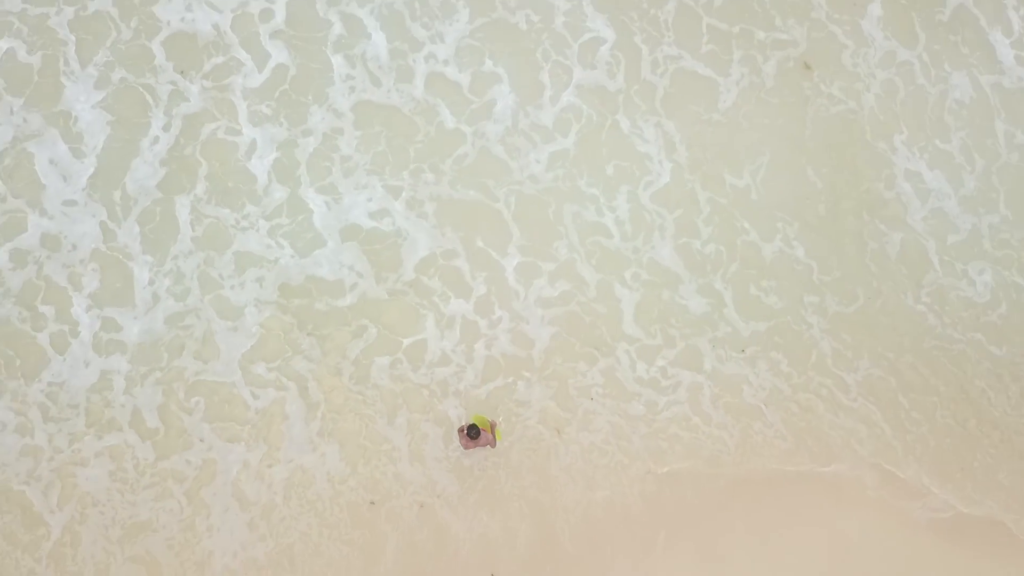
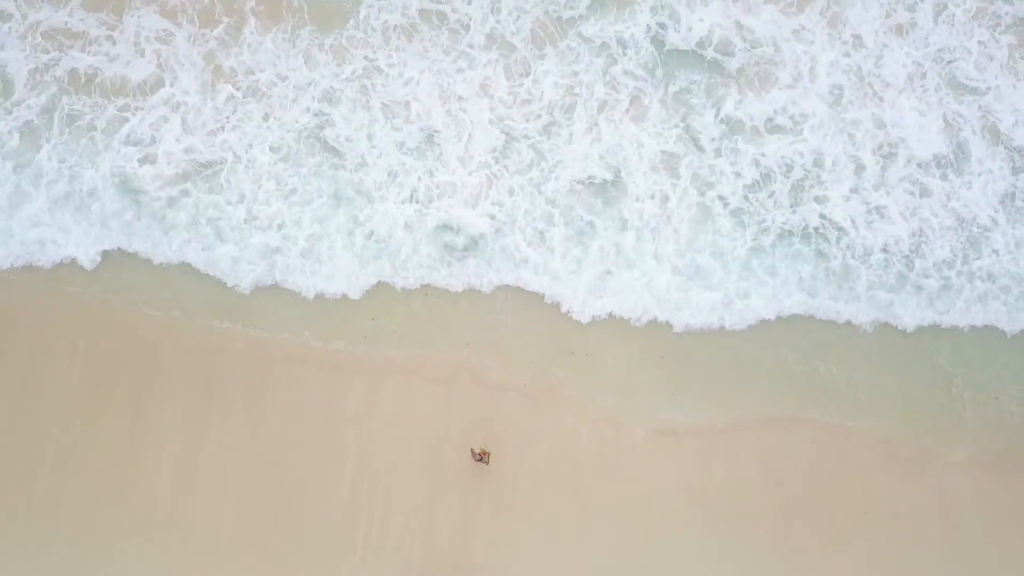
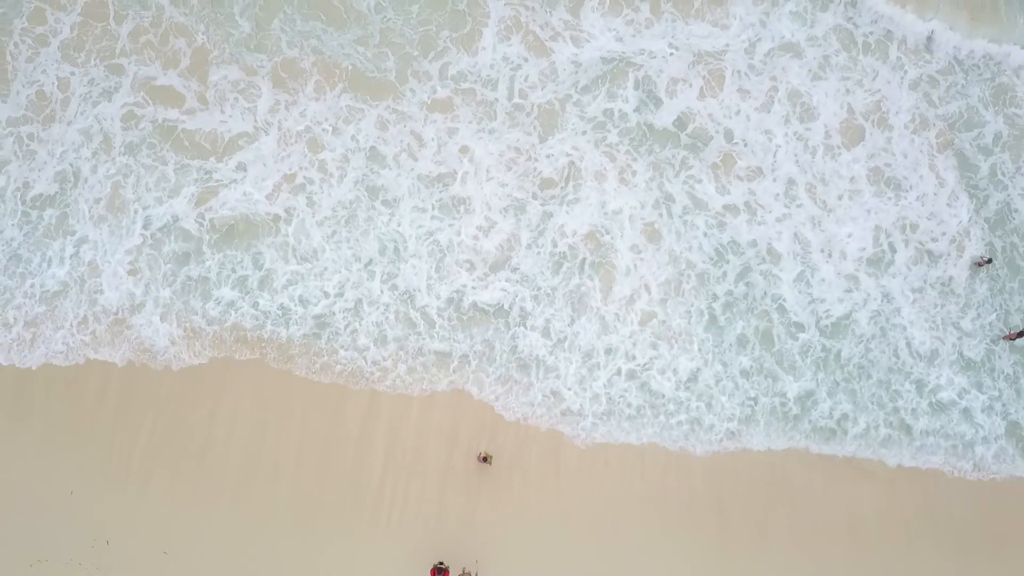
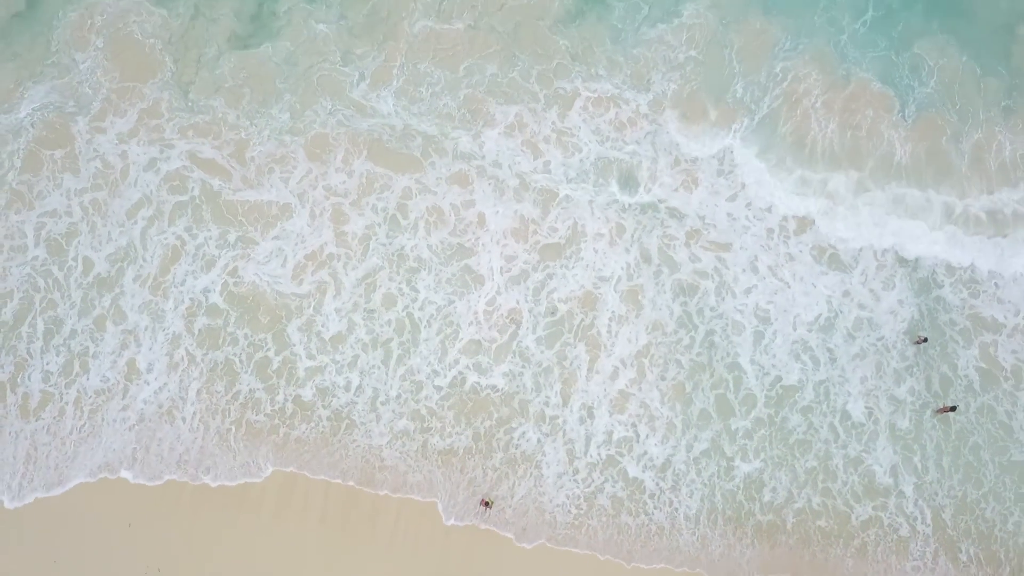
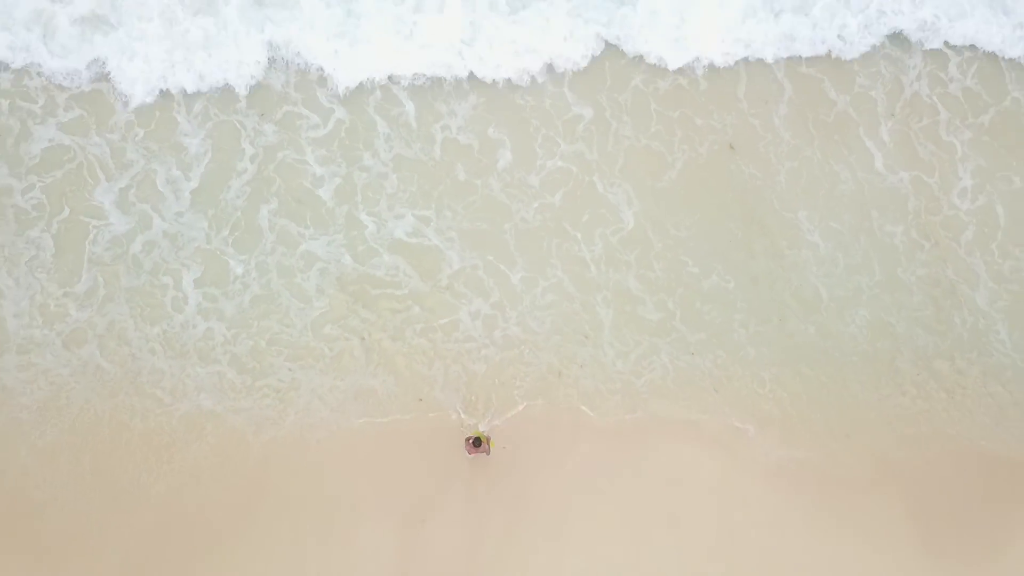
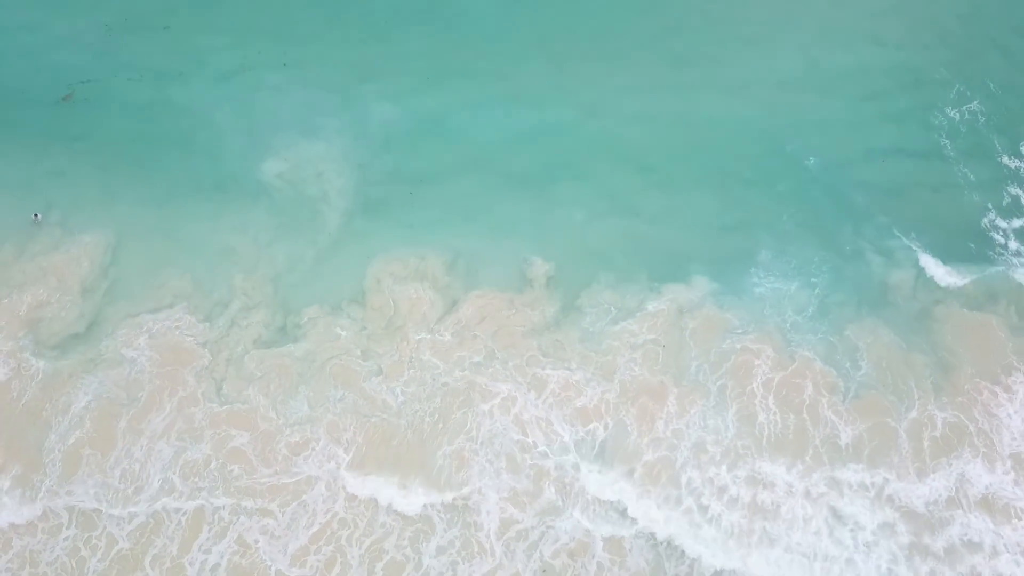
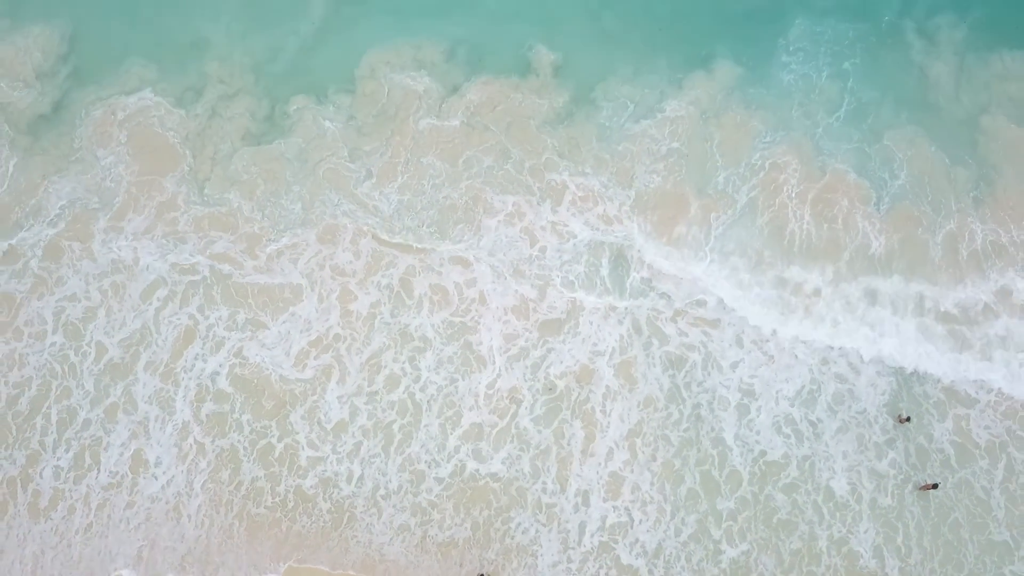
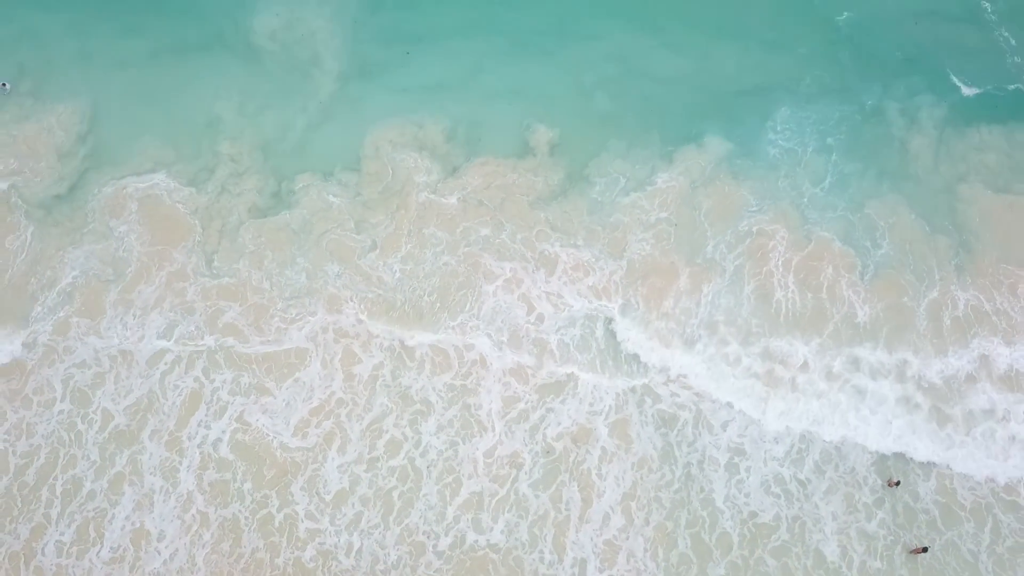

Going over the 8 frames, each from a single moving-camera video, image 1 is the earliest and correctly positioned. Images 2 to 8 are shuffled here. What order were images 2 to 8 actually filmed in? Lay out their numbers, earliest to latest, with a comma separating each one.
5, 2, 3, 4, 7, 8, 6
